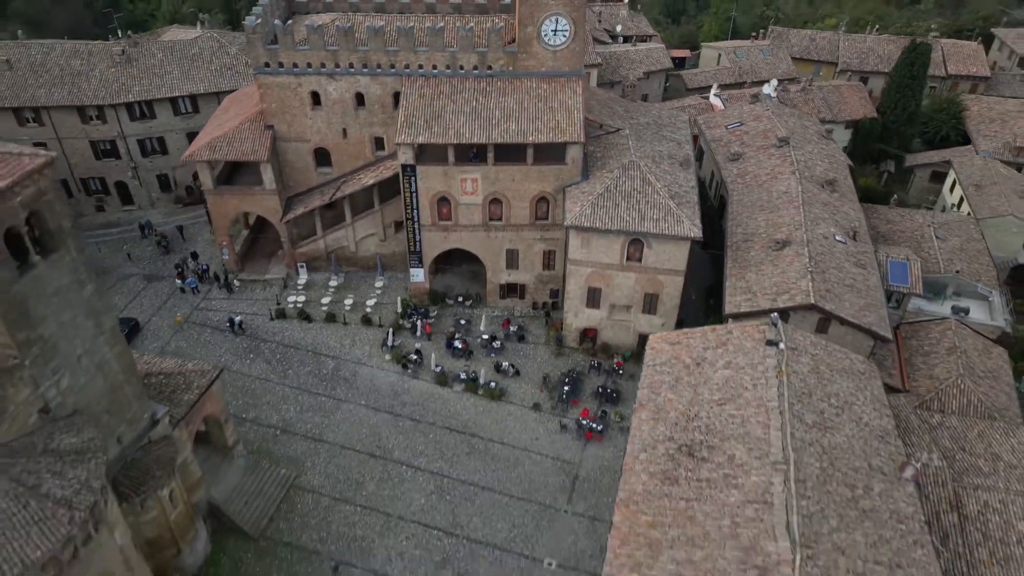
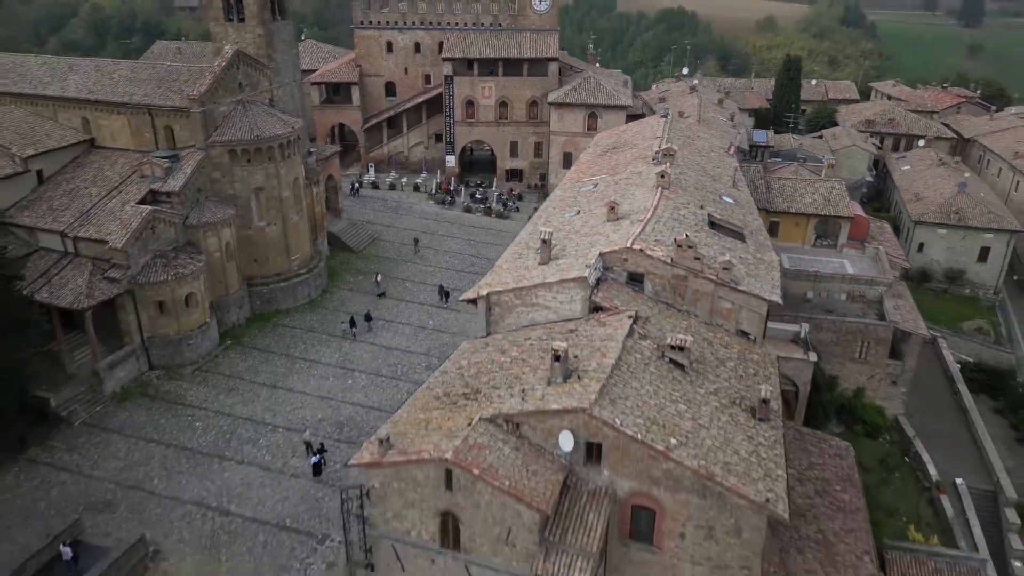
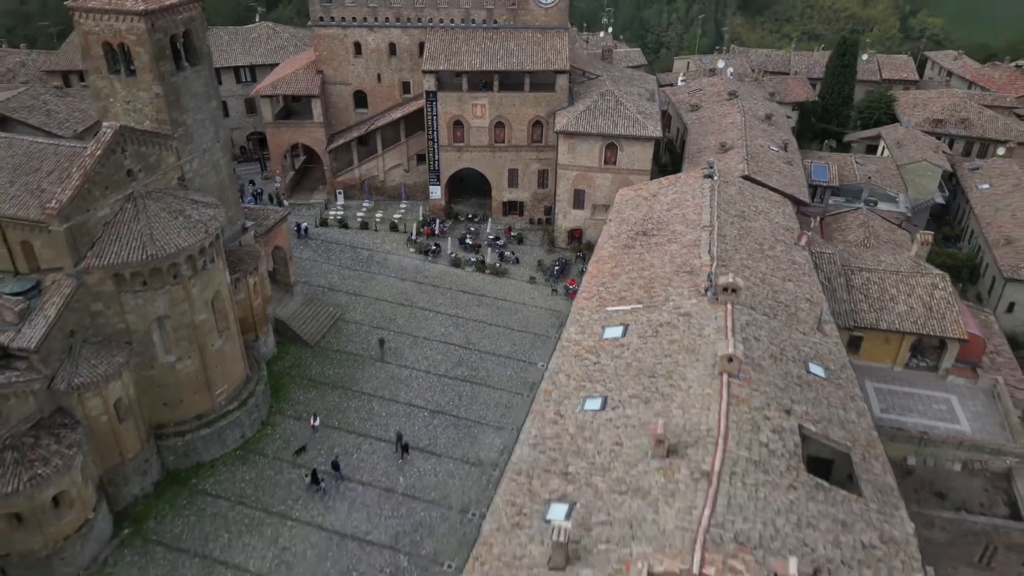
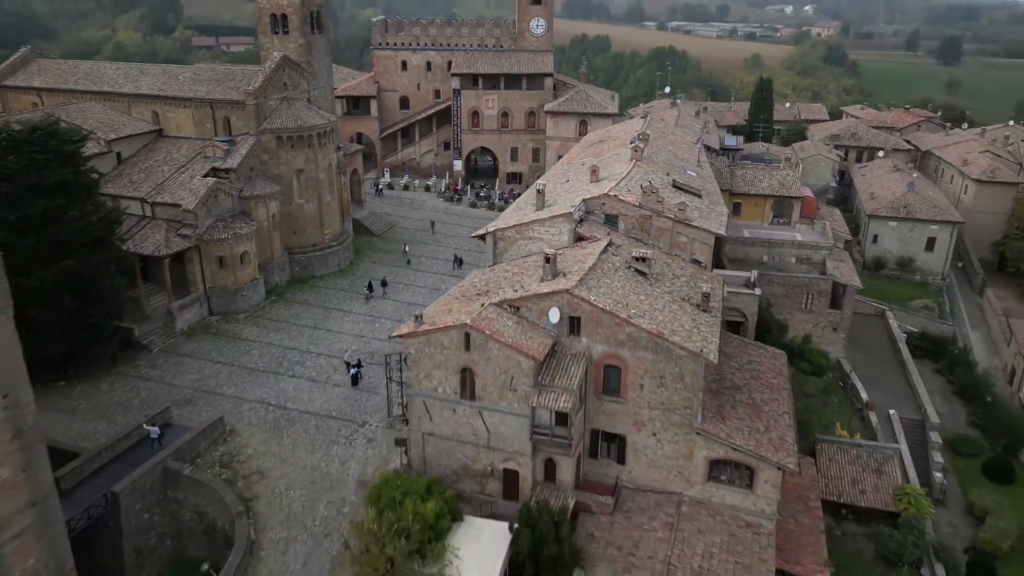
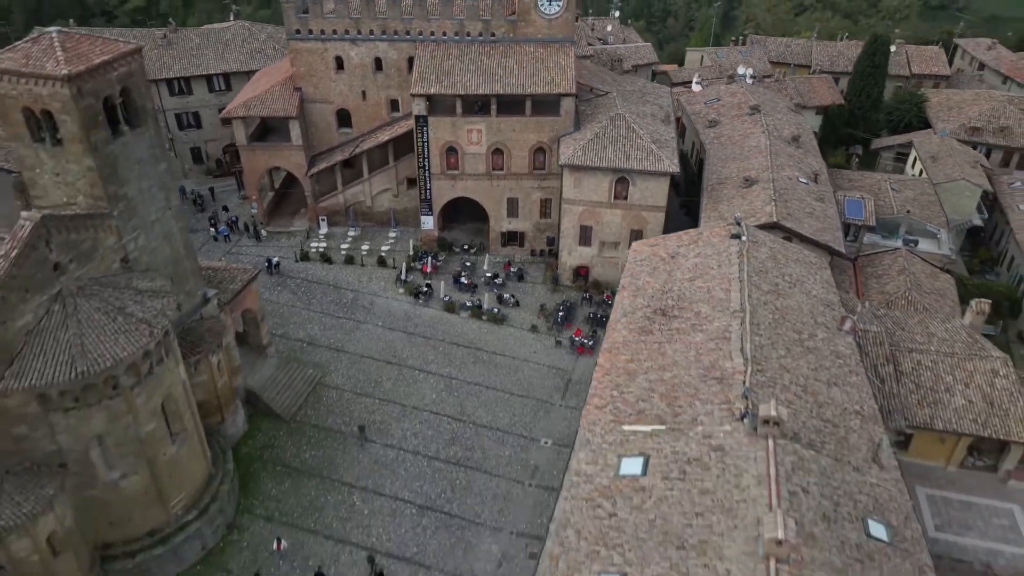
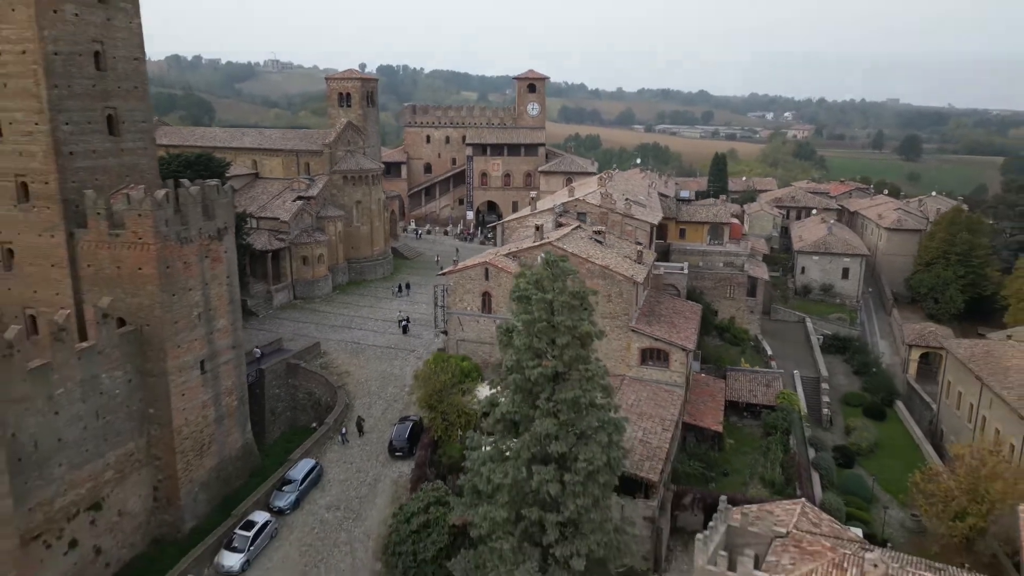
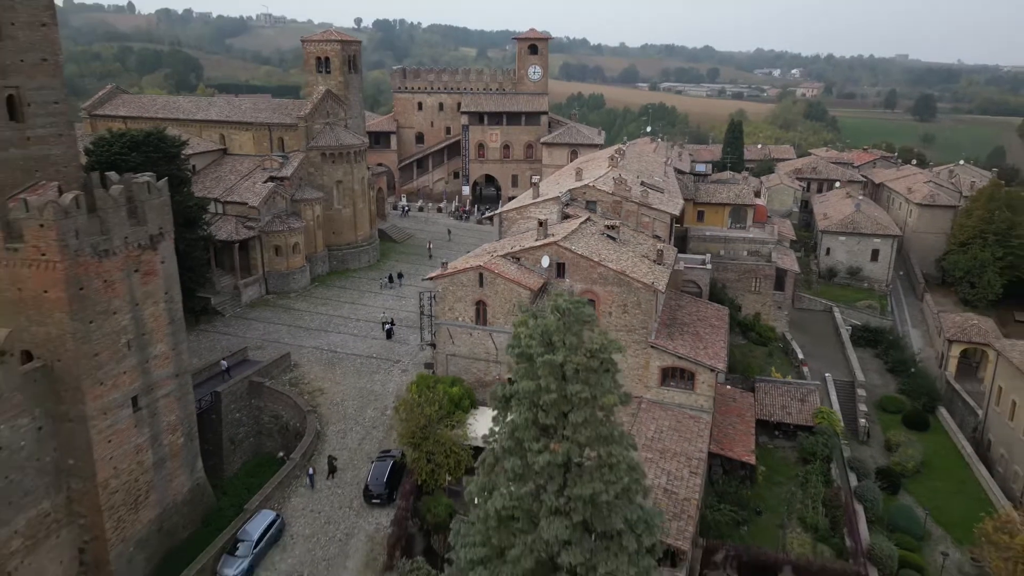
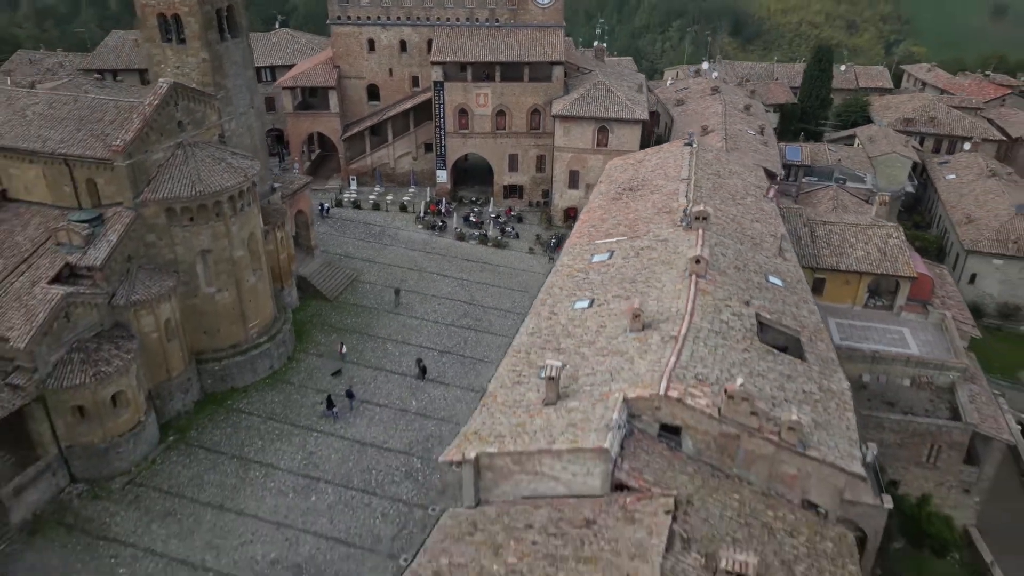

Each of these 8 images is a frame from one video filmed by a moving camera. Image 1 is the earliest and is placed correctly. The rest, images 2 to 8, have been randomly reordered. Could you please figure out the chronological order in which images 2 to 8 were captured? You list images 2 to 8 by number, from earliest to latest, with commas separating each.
5, 3, 8, 2, 4, 7, 6
